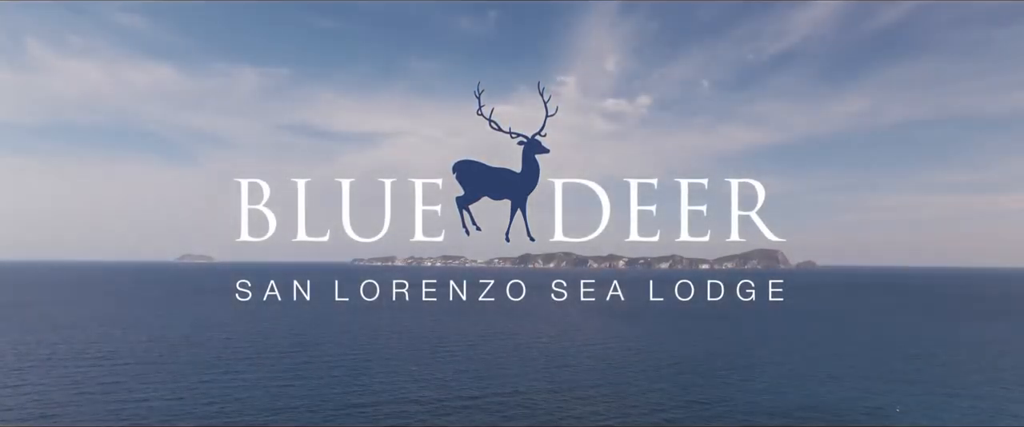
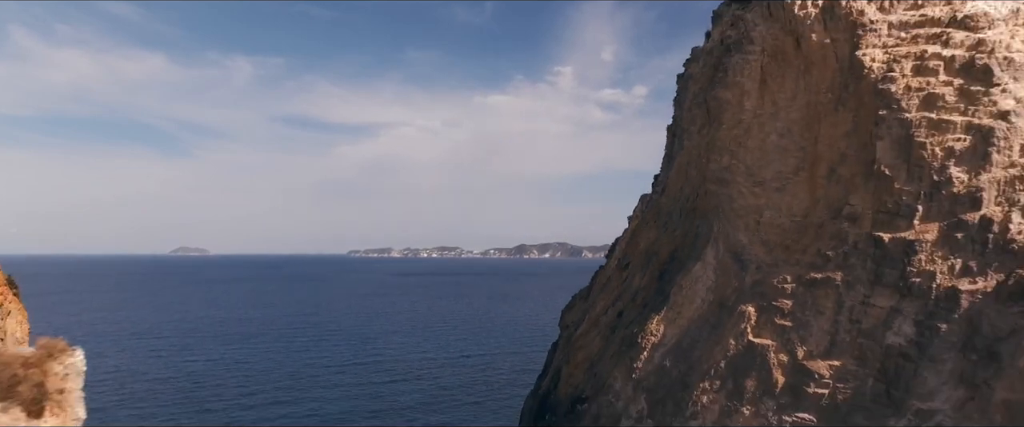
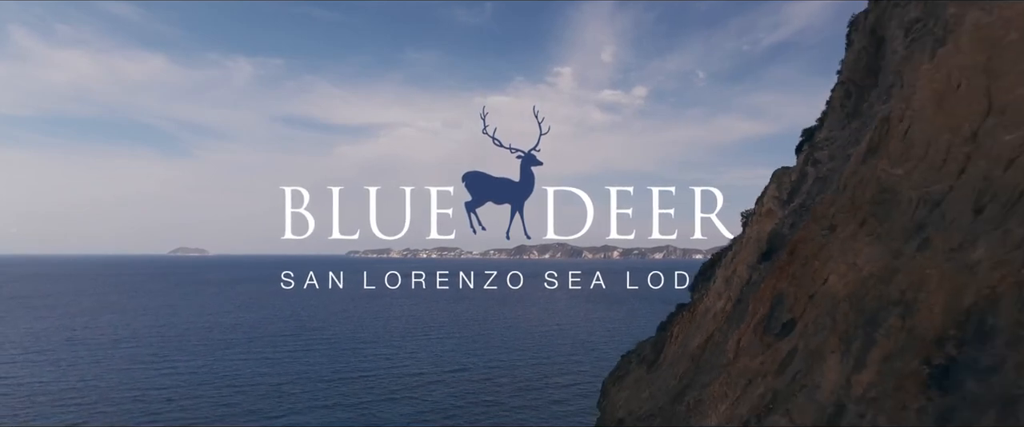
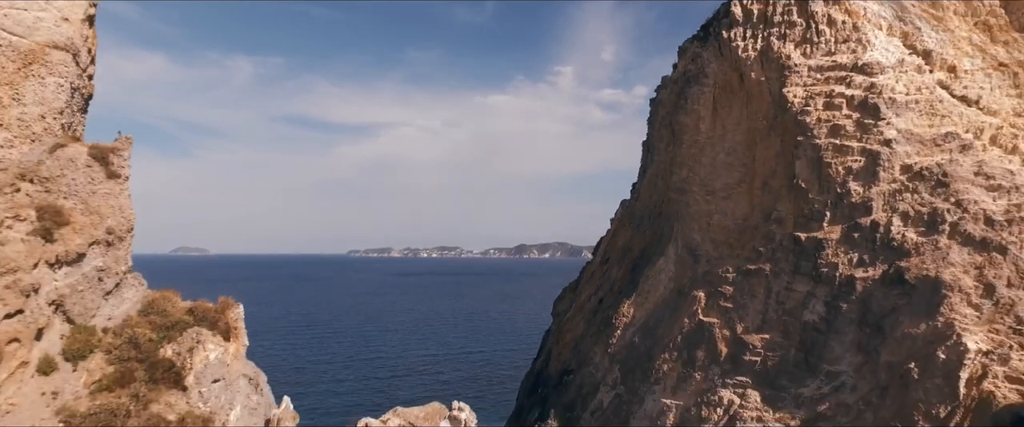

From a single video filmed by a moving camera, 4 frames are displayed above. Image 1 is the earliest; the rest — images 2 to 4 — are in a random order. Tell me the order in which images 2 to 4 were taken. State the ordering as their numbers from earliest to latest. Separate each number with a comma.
3, 2, 4
